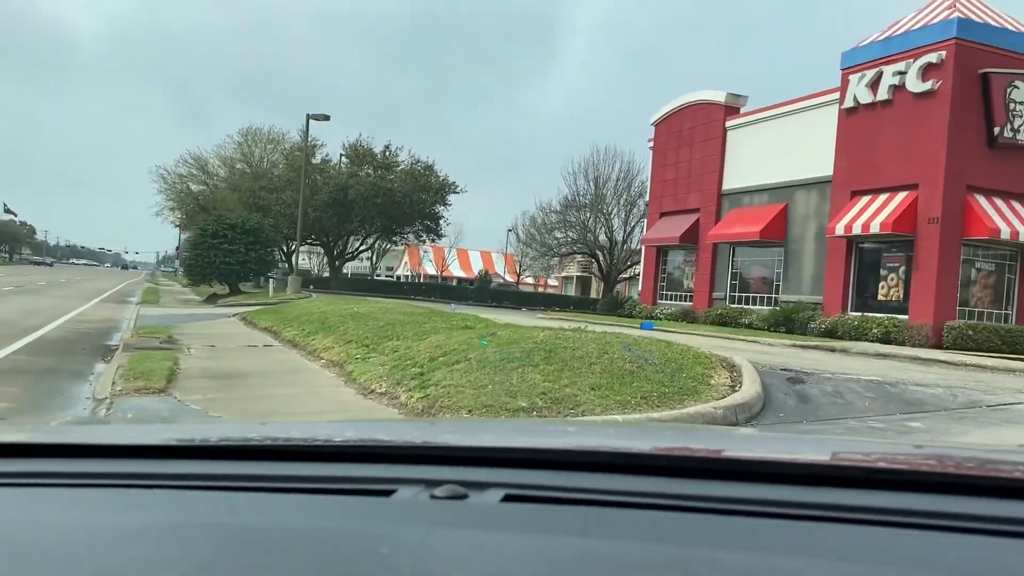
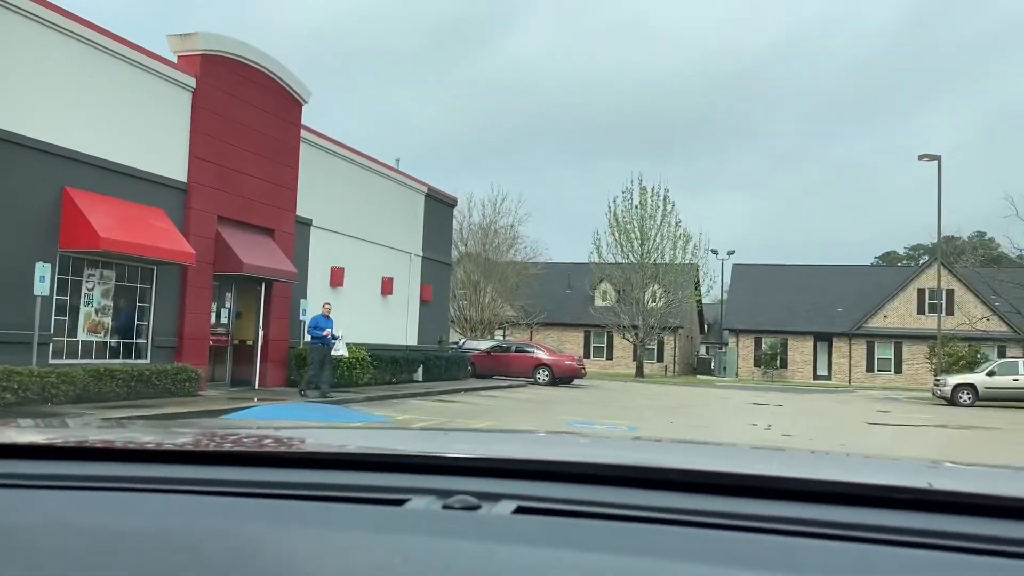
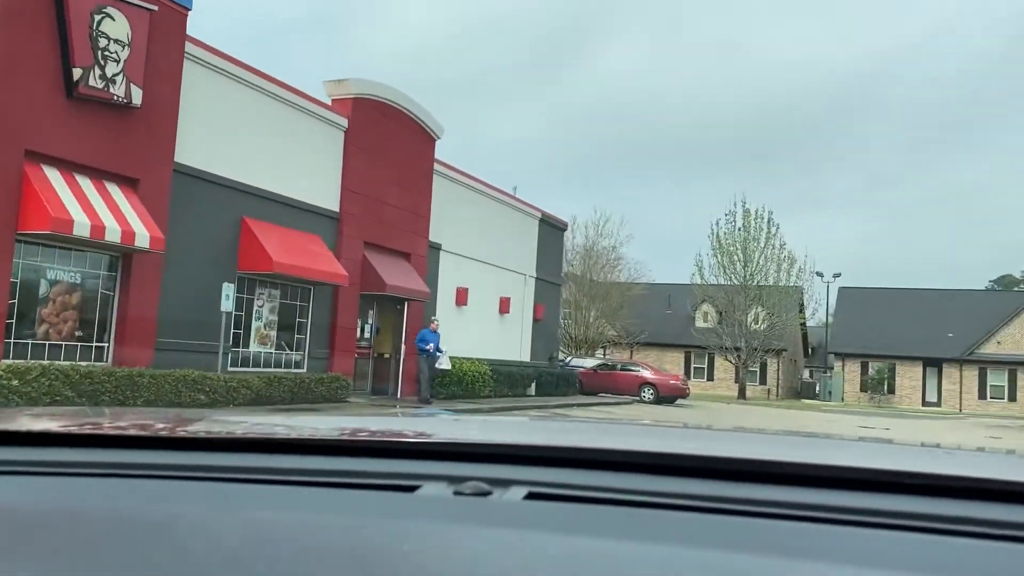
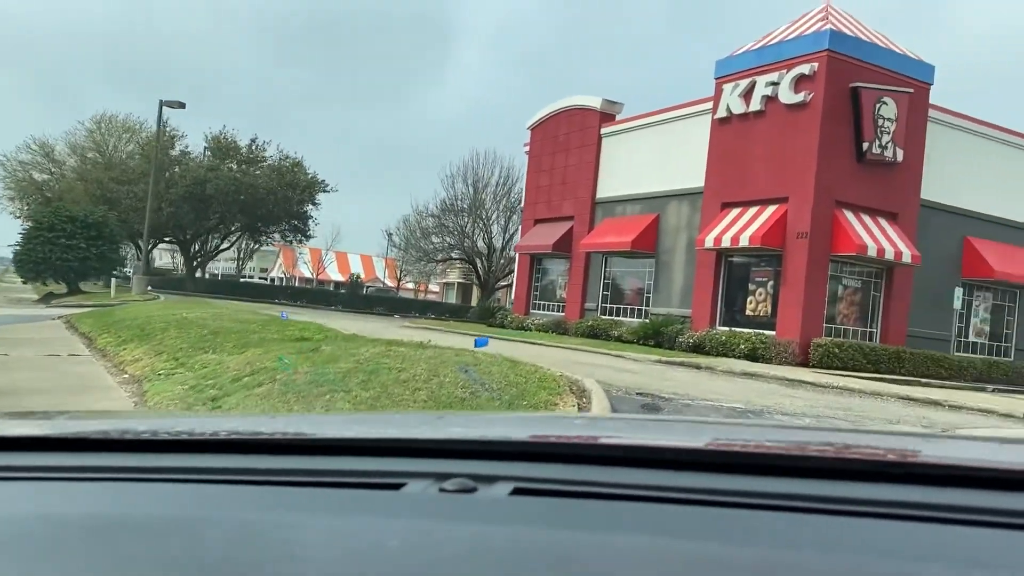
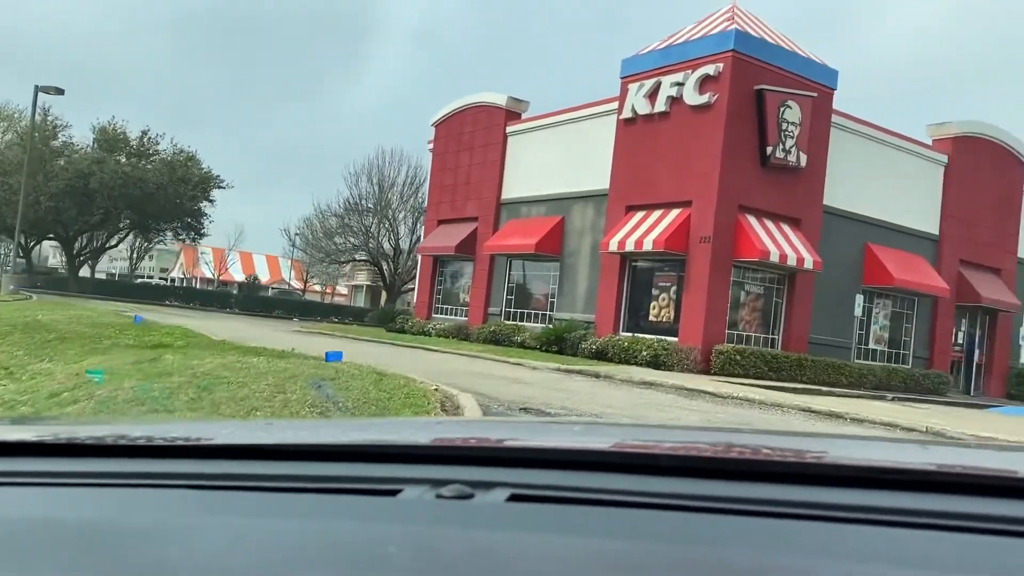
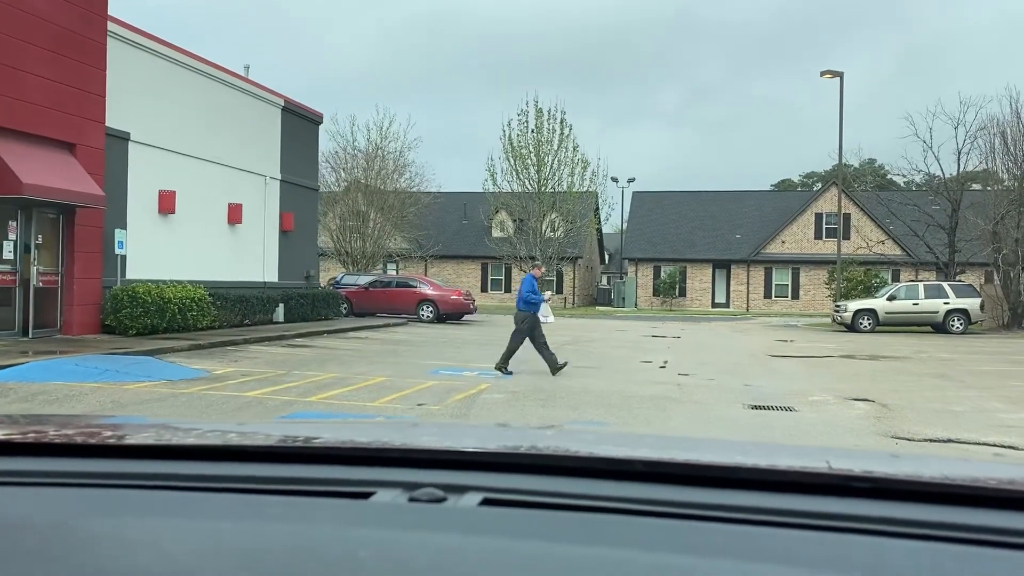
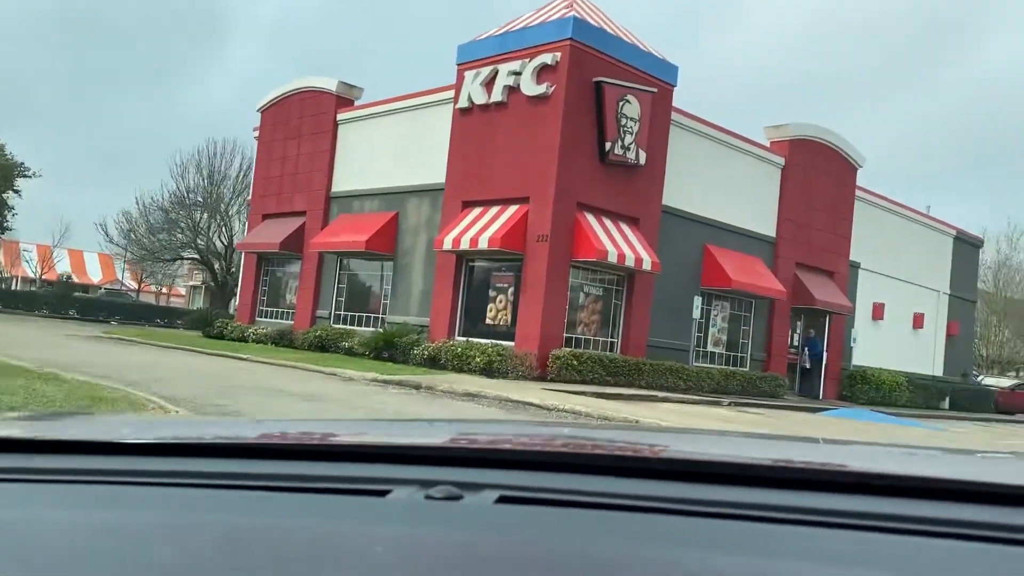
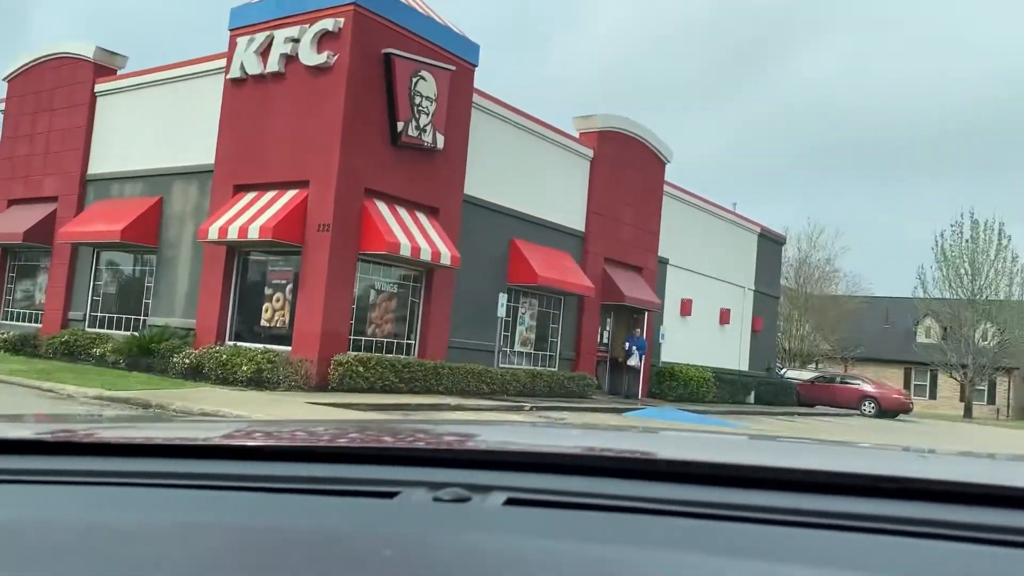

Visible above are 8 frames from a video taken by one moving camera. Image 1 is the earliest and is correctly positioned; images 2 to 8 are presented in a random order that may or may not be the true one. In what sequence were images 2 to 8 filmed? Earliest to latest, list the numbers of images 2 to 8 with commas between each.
4, 5, 7, 8, 3, 2, 6
